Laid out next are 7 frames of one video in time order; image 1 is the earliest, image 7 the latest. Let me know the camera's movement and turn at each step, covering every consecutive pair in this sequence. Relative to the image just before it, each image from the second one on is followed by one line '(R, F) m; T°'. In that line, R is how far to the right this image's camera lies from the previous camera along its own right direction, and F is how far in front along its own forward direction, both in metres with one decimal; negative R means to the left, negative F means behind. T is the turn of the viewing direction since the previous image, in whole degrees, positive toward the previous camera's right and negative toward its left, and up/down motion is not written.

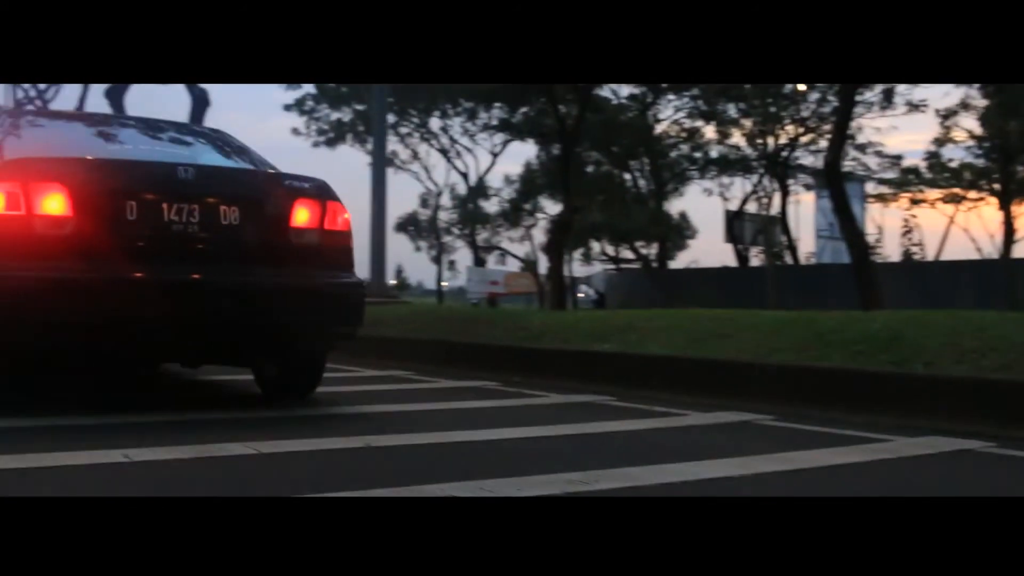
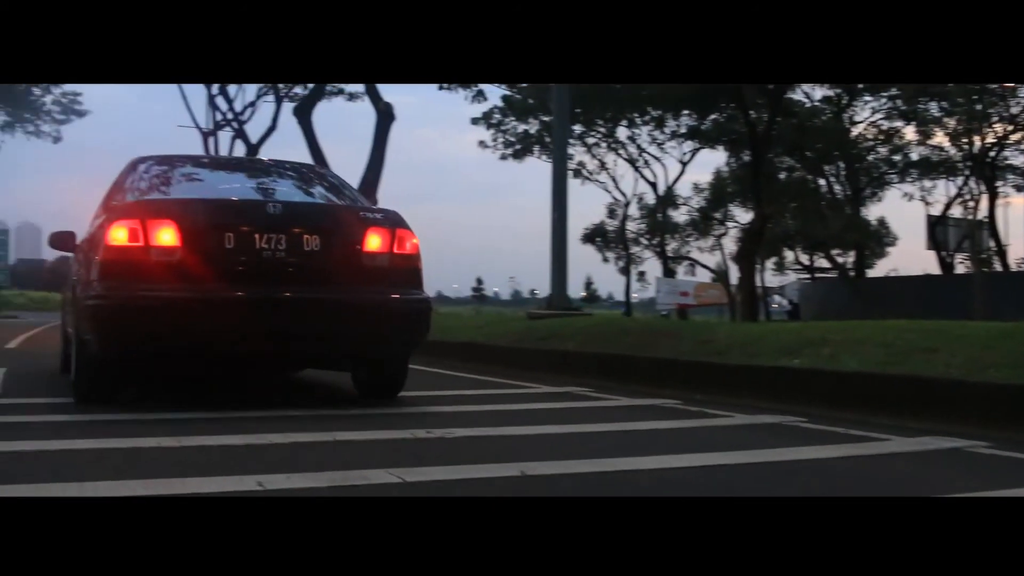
(0.0, +0.3) m; -8°
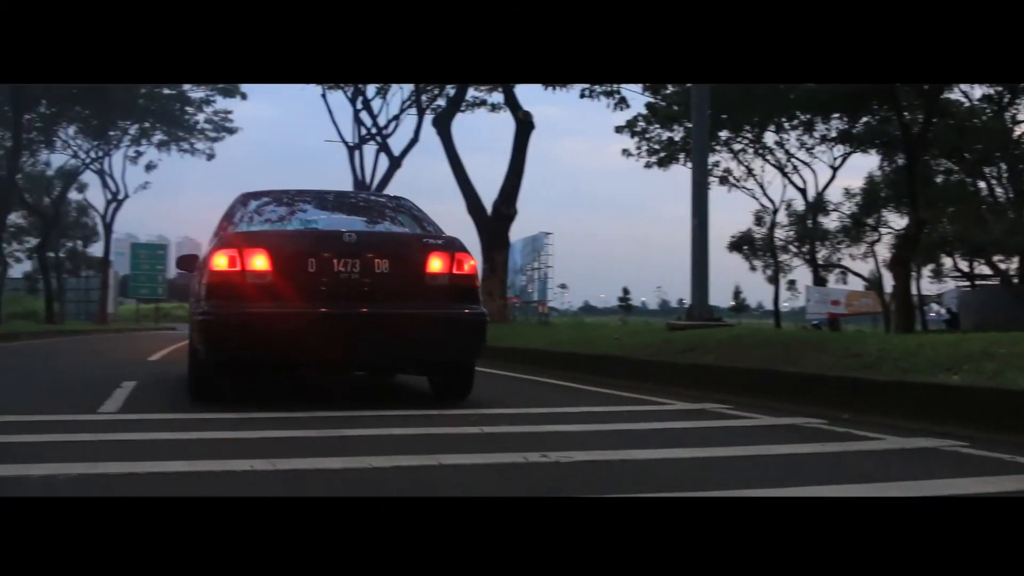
(+0.1, +0.3) m; -7°
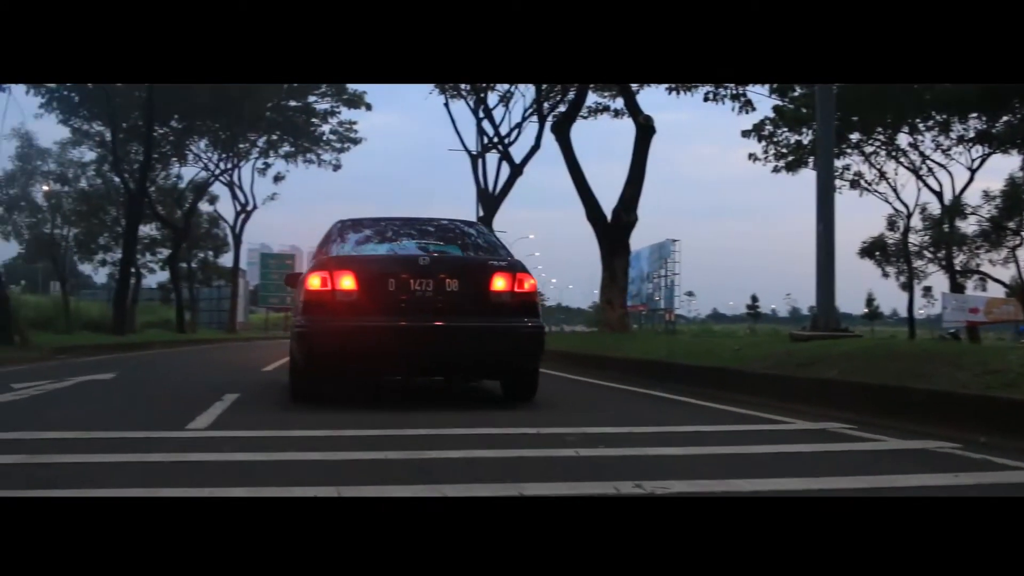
(+0.1, +0.3) m; -6°
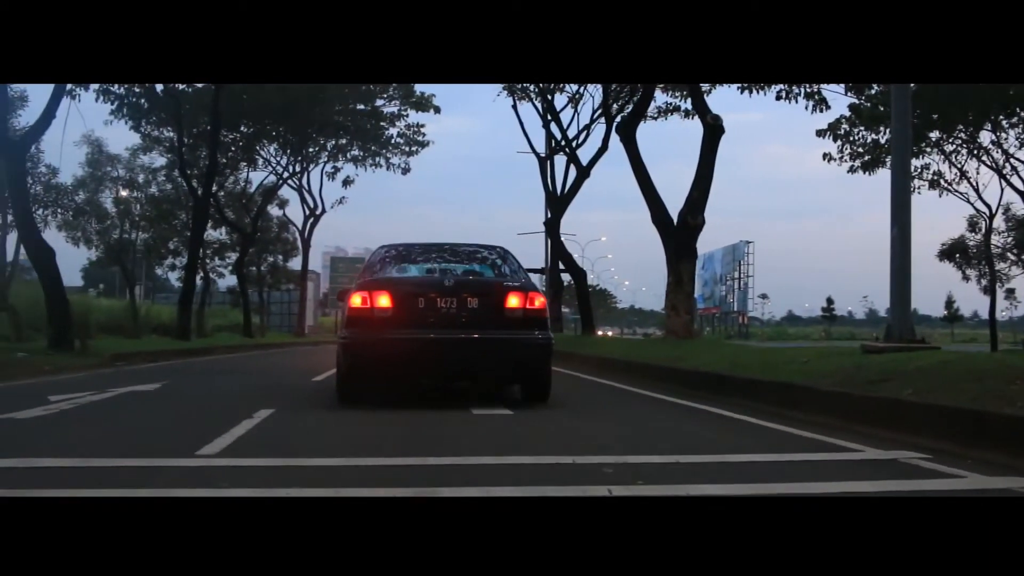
(+0.1, +0.4) m; -3°
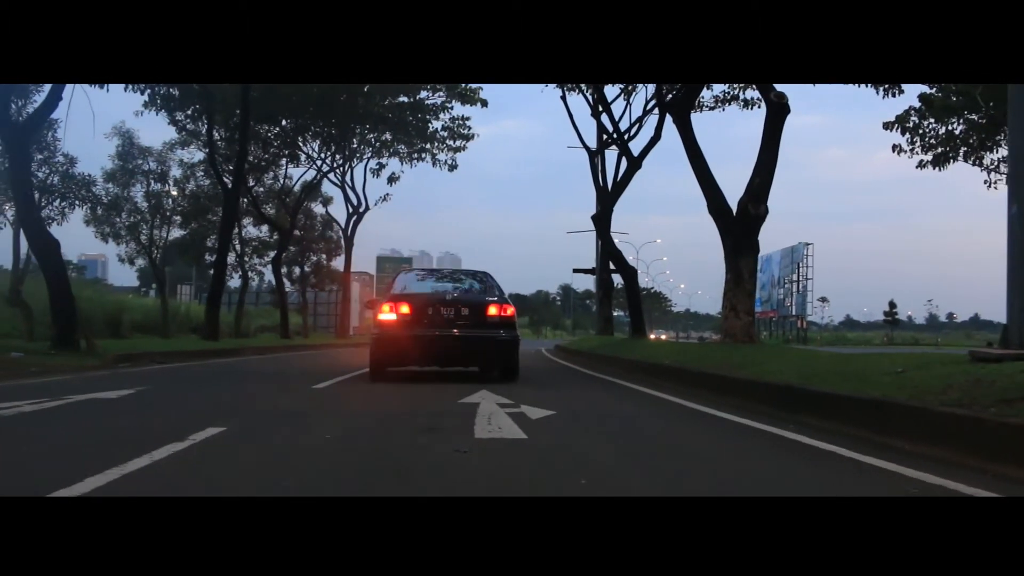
(+0.2, +1.5) m; -2°
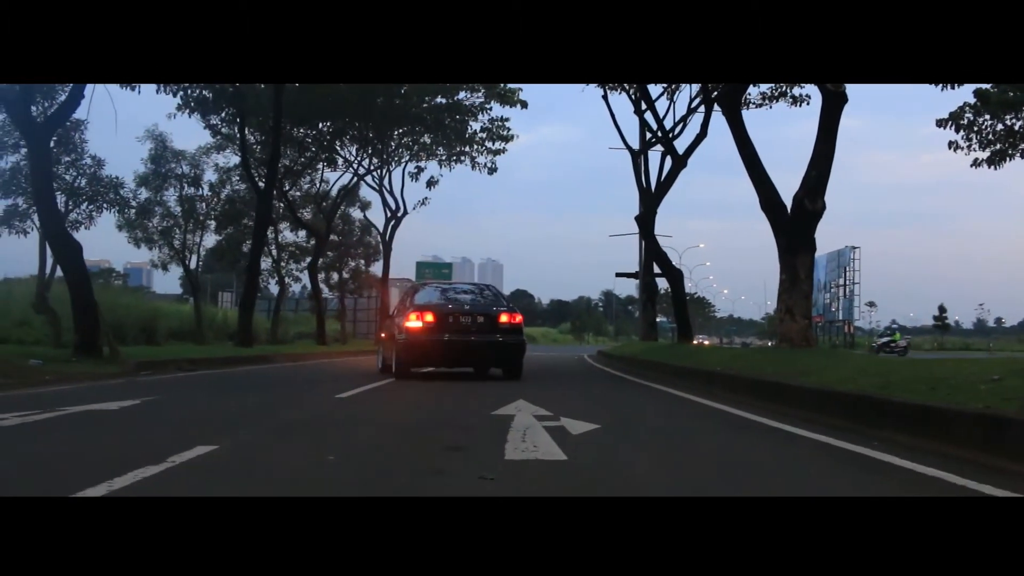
(0.0, +0.8) m; -2°
